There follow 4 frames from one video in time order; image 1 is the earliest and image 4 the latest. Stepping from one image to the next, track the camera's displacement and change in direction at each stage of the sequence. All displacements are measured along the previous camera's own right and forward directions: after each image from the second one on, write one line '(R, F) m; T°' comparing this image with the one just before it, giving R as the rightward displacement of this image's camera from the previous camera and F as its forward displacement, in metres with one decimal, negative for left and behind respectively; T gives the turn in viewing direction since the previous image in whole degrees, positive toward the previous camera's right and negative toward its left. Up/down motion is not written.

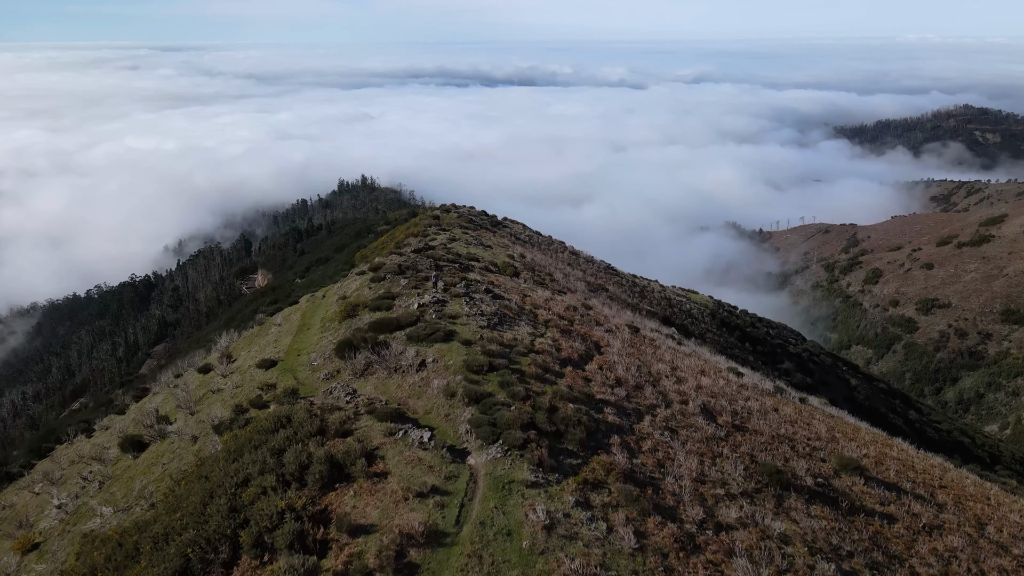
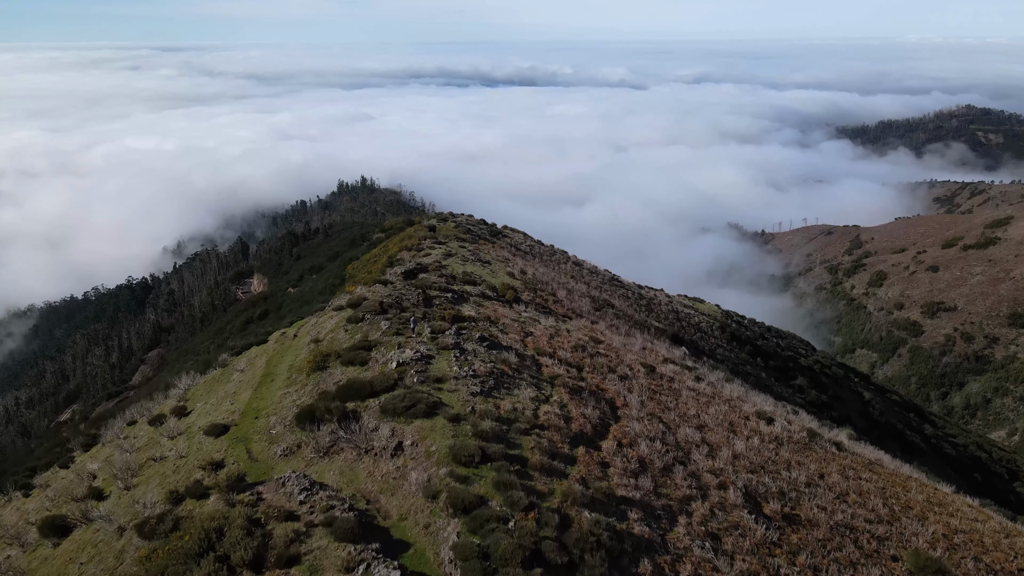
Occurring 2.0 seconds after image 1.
(0.0, +1.6) m; 0°
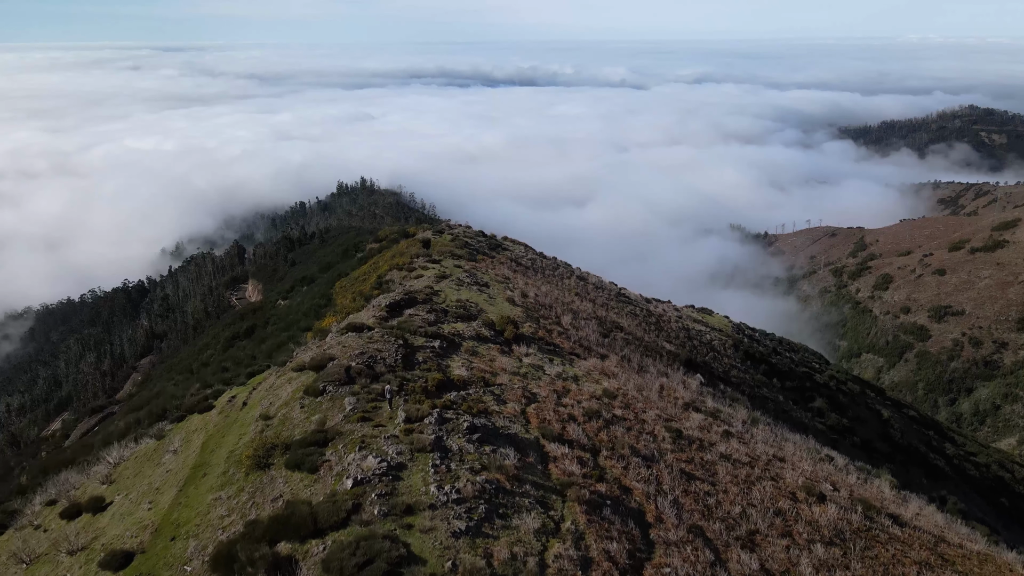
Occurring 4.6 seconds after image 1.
(0.0, +2.0) m; 0°
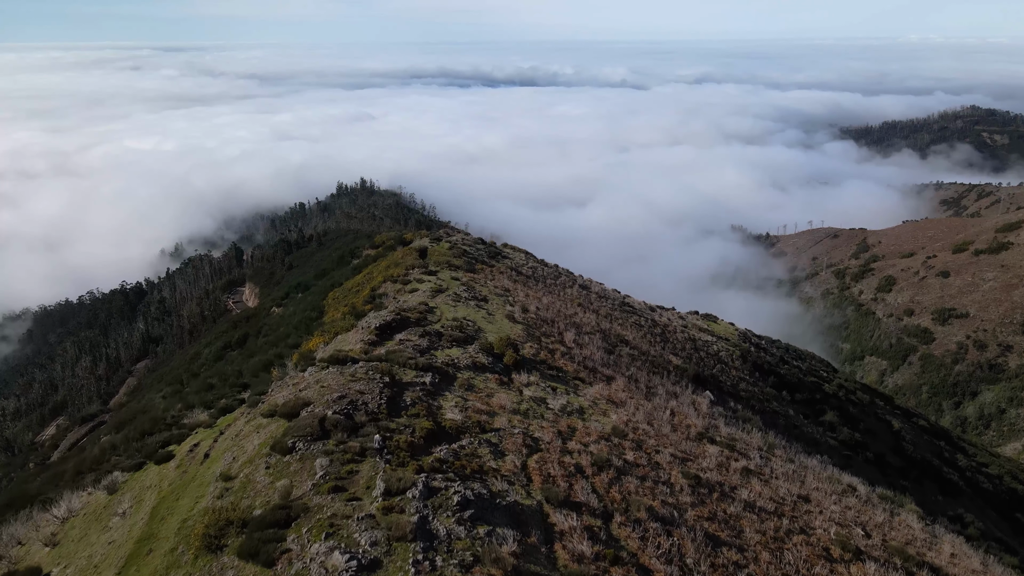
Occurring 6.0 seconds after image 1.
(0.0, +1.1) m; 0°
